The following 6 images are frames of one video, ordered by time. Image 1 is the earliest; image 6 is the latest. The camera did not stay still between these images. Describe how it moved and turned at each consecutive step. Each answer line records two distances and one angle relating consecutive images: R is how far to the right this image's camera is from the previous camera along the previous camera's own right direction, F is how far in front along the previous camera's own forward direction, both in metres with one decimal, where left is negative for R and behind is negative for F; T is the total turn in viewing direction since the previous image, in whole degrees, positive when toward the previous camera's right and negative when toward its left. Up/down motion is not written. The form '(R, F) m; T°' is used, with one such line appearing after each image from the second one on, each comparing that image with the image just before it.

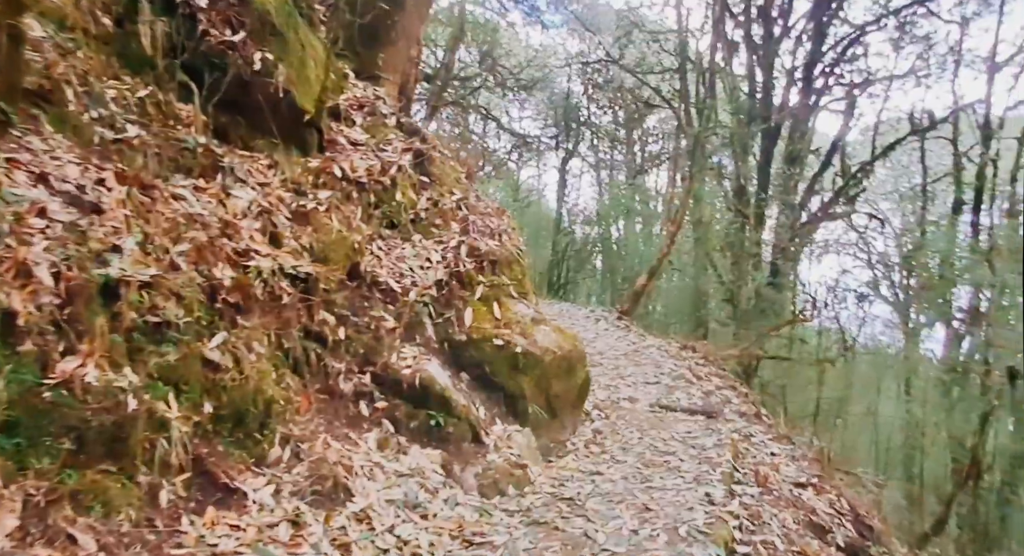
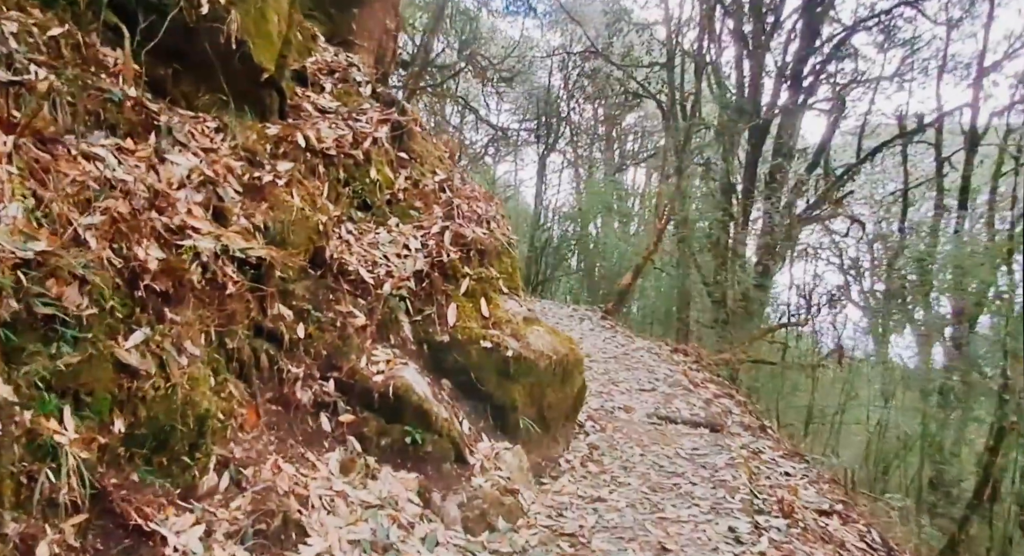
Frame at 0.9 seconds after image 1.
(-0.1, +0.7) m; +2°
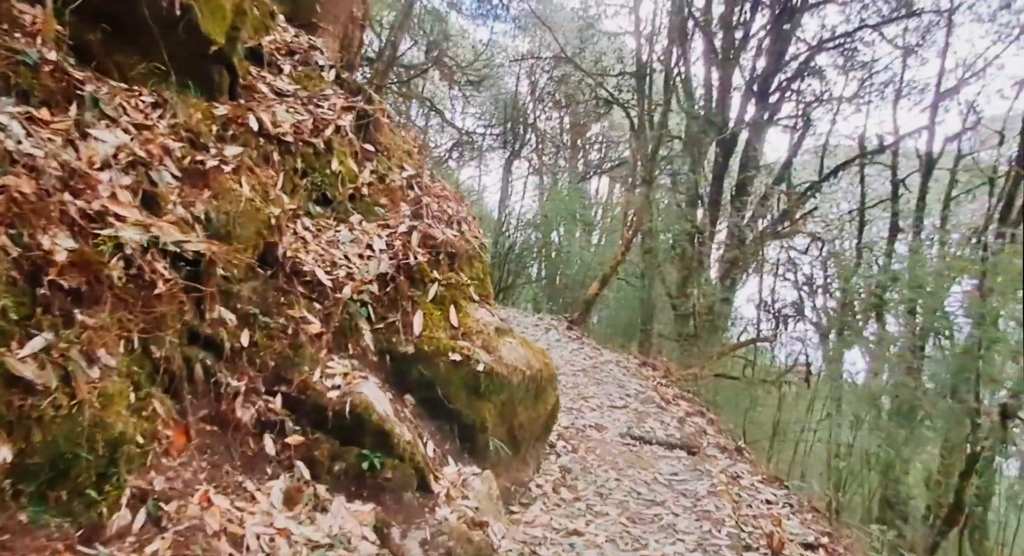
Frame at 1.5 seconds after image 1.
(-0.1, +0.4) m; +3°
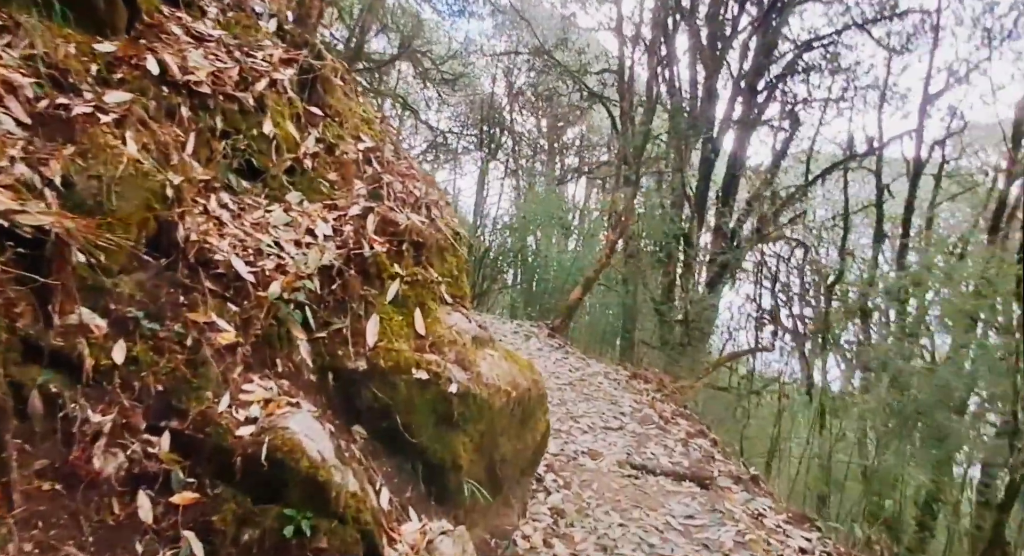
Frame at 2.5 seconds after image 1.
(0.0, +0.9) m; +2°
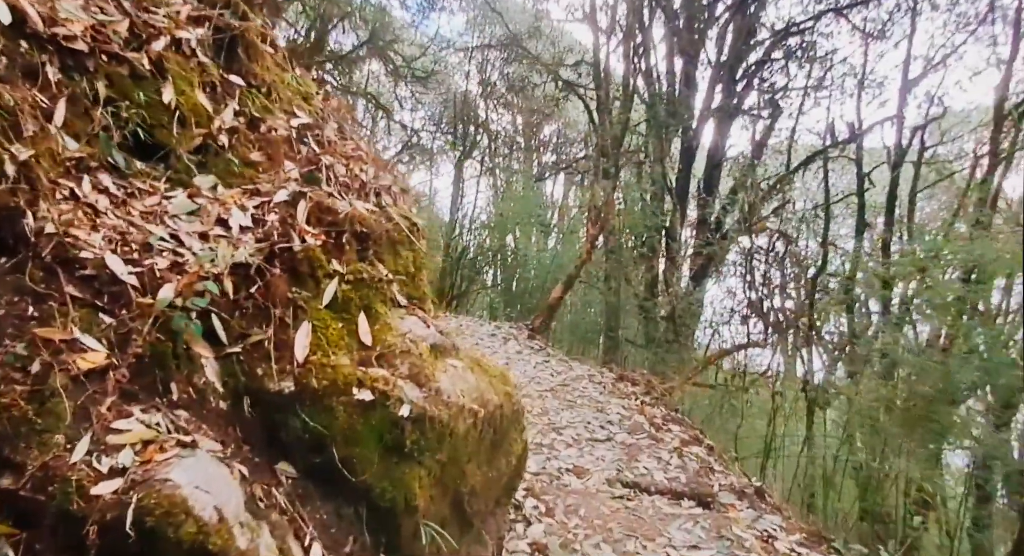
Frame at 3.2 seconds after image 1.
(+0.1, +0.6) m; +2°
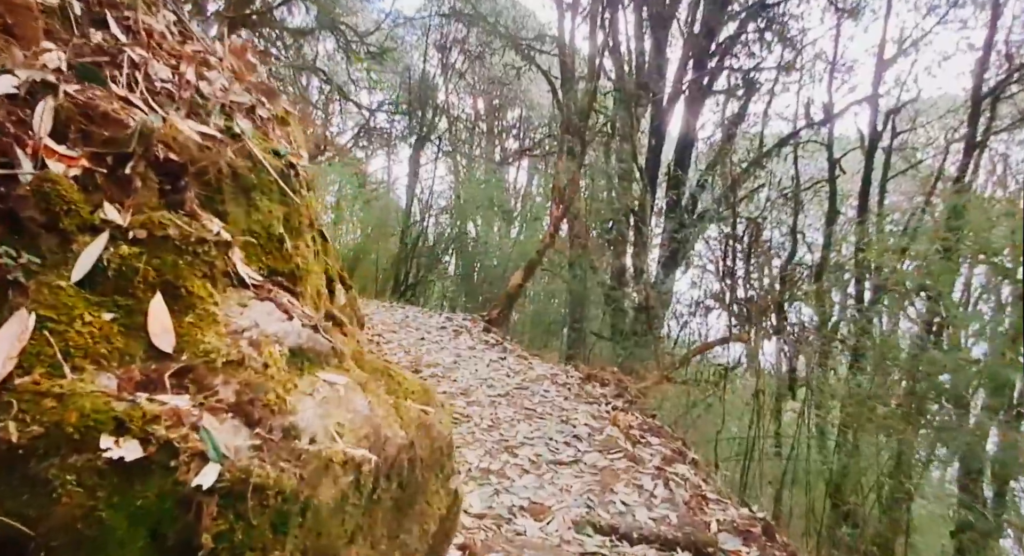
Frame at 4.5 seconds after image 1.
(+0.1, +1.2) m; +3°
